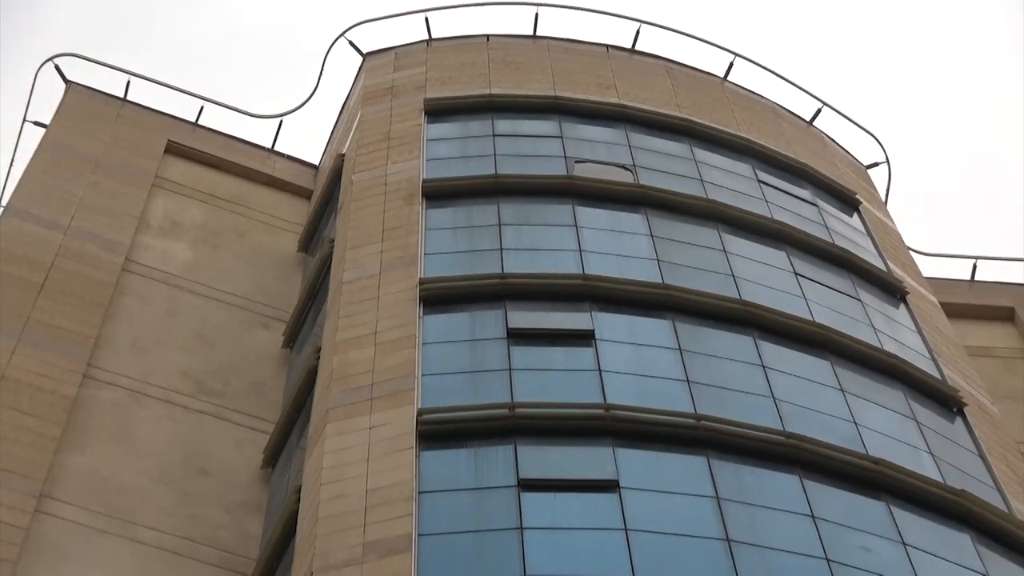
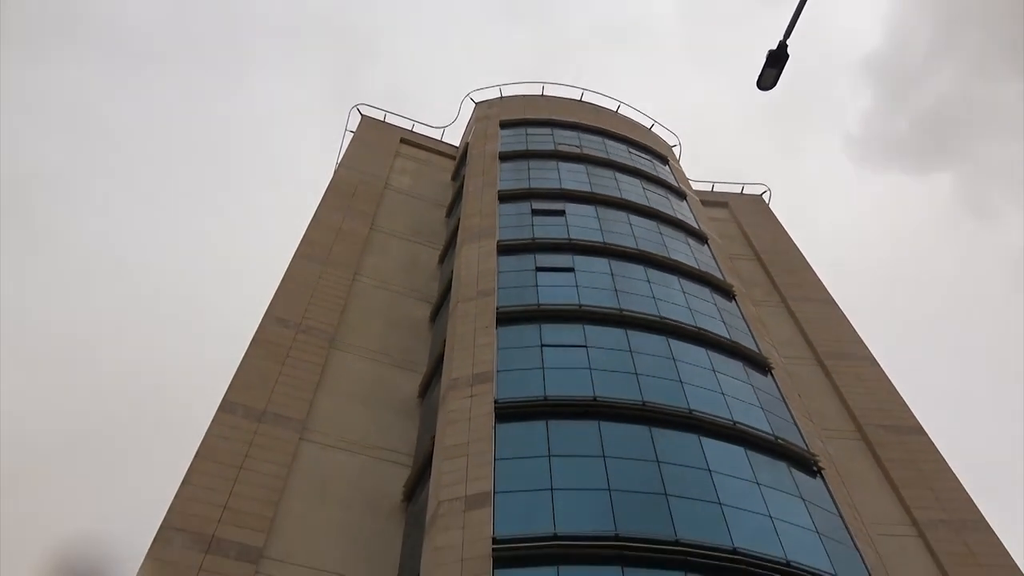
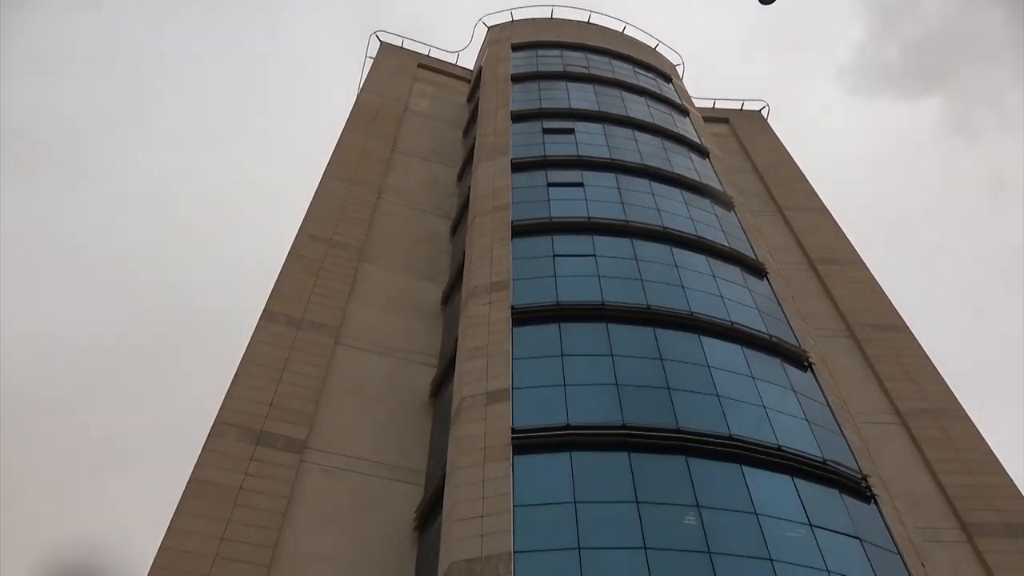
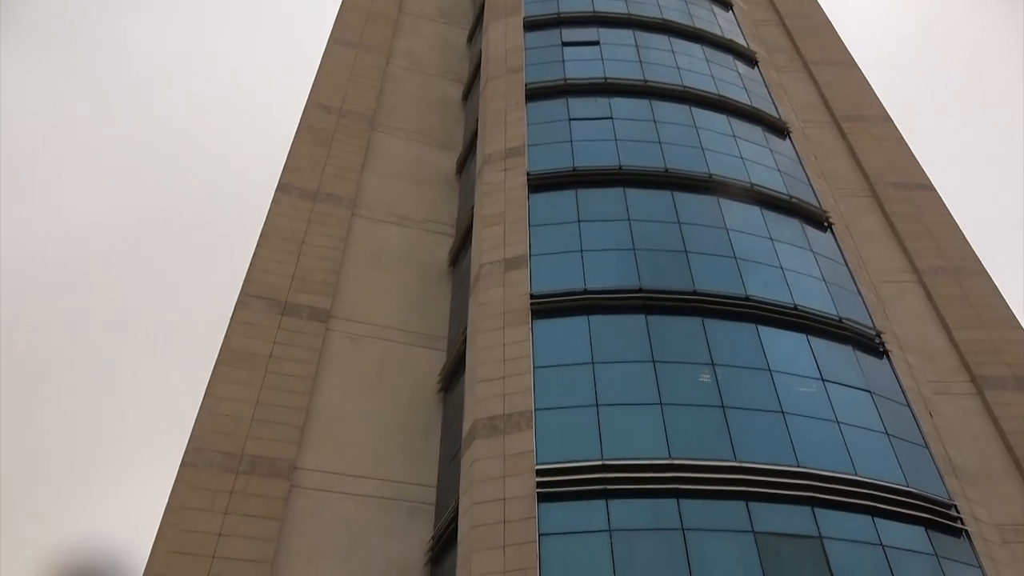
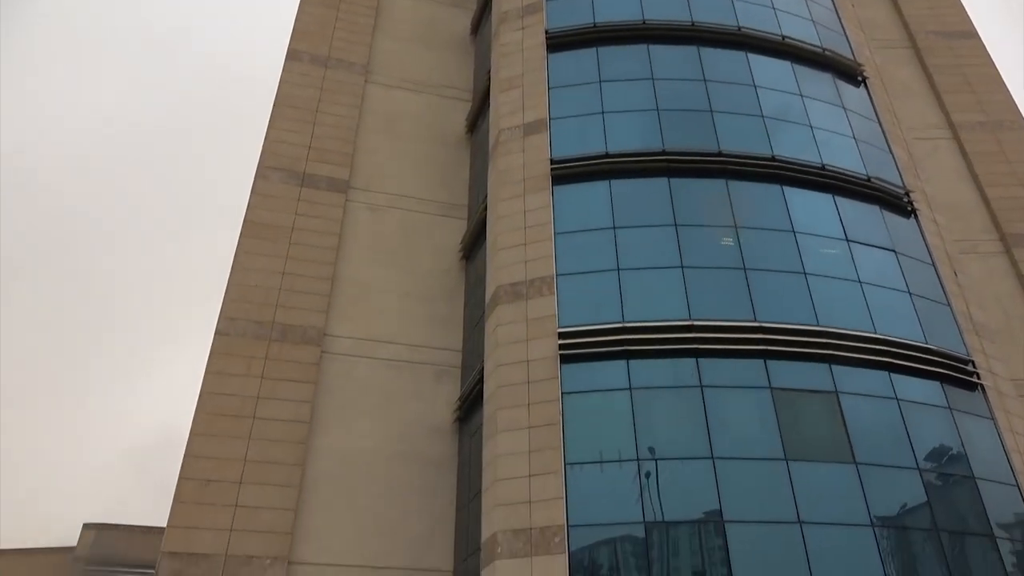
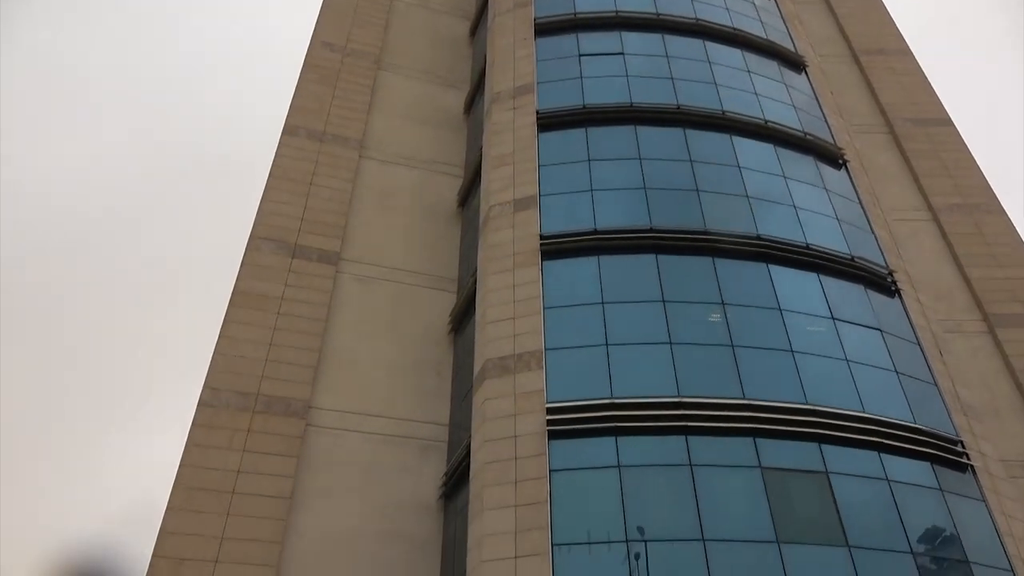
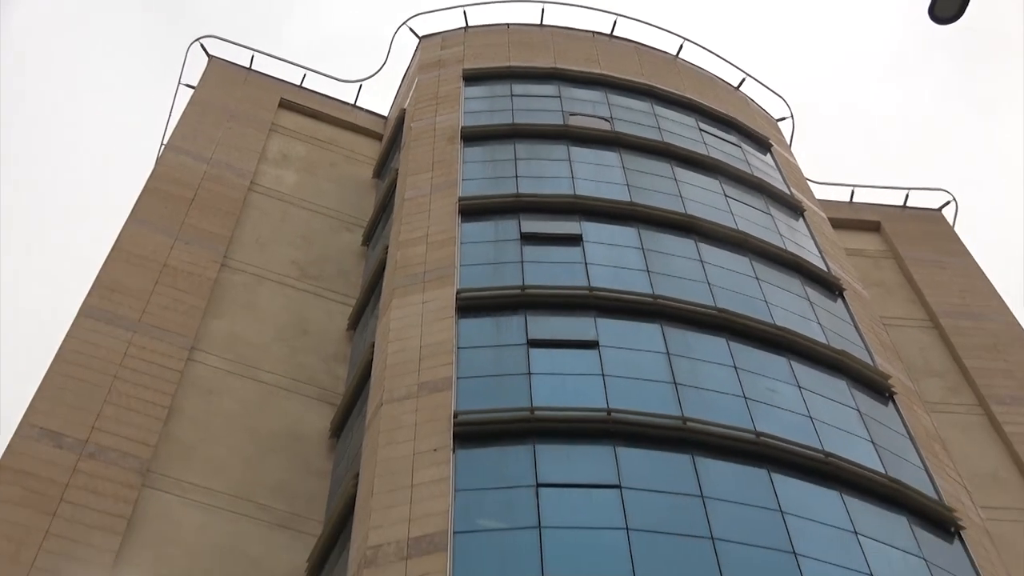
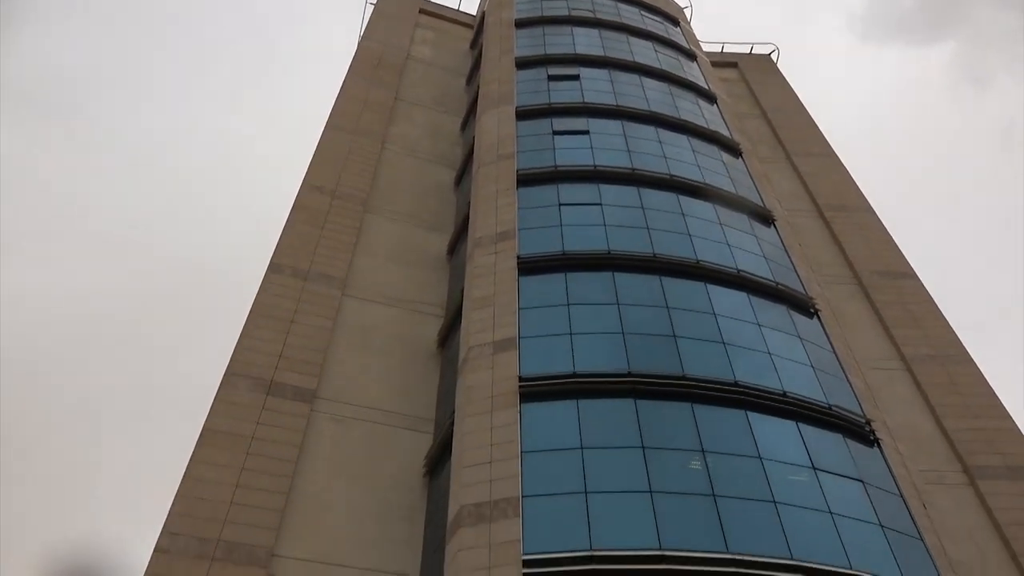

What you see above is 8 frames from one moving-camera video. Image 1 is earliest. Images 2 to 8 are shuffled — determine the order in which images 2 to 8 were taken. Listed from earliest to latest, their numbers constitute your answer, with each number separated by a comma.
7, 2, 3, 8, 4, 6, 5
